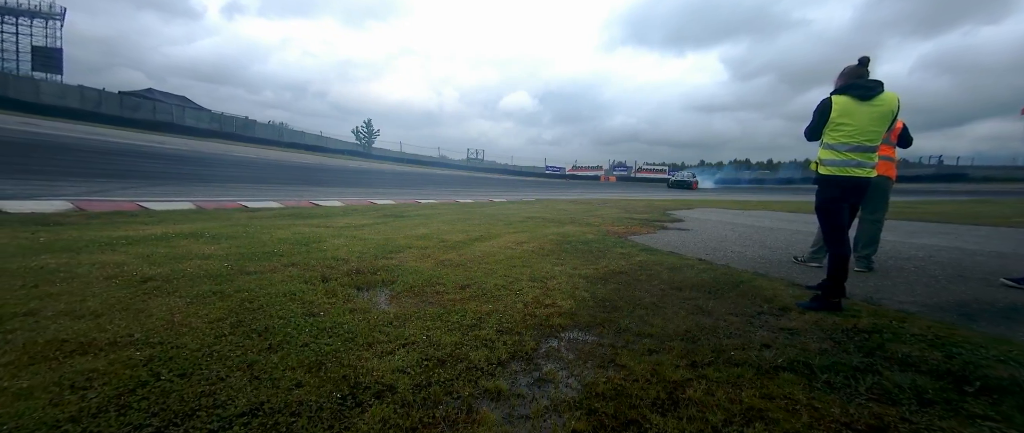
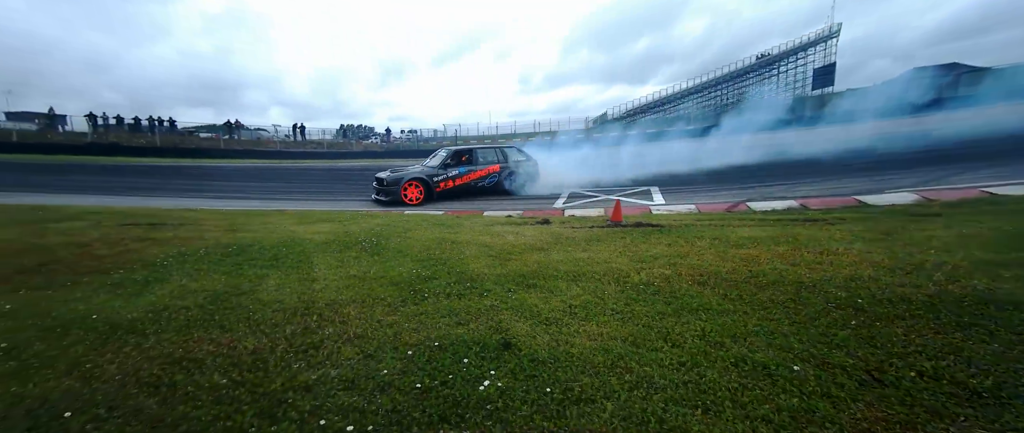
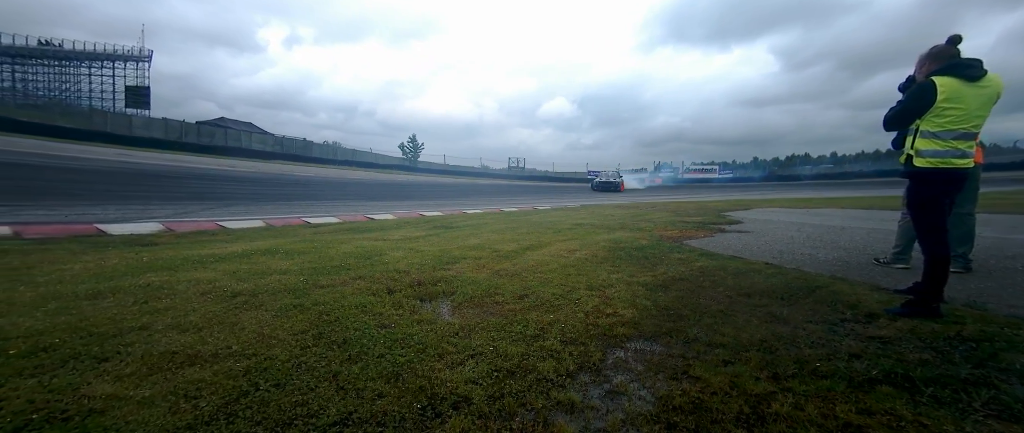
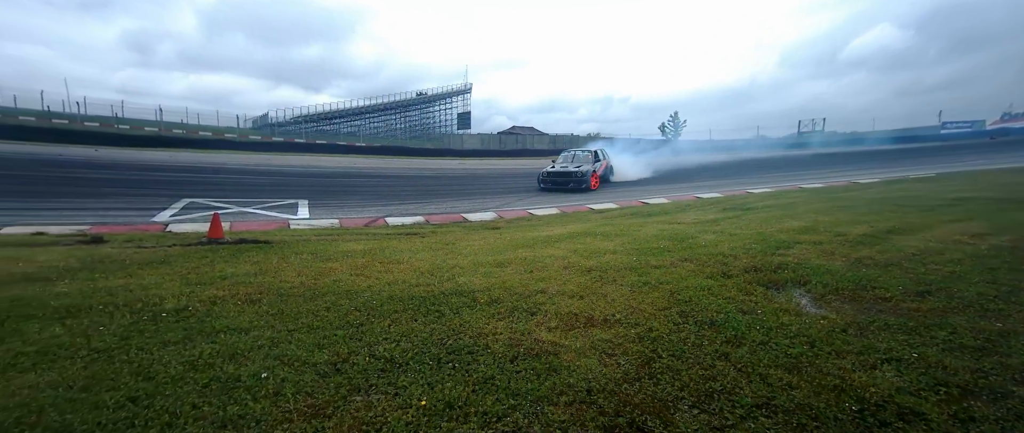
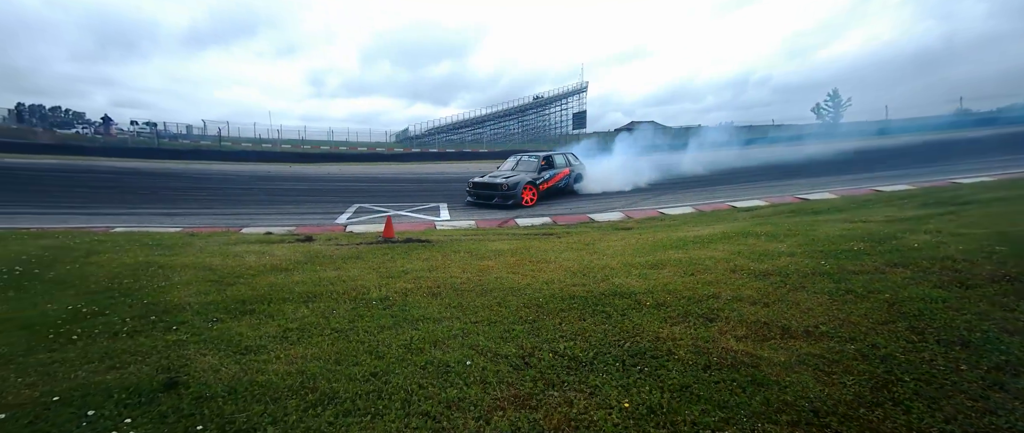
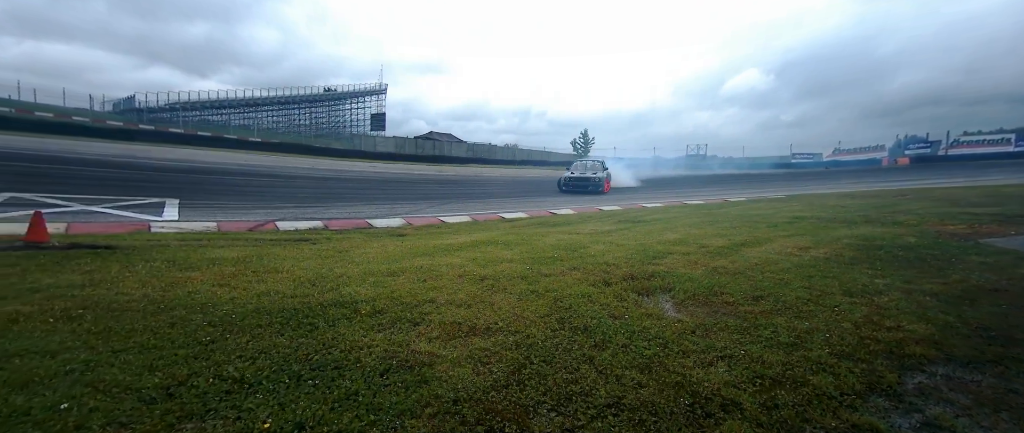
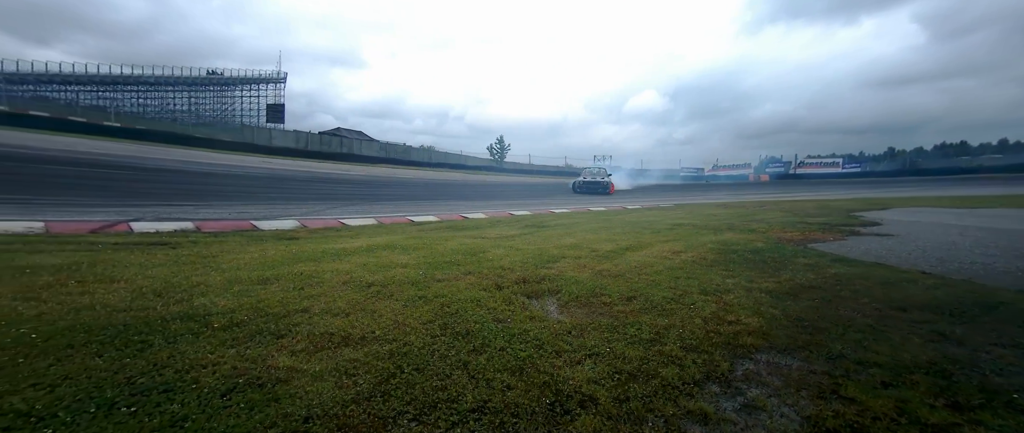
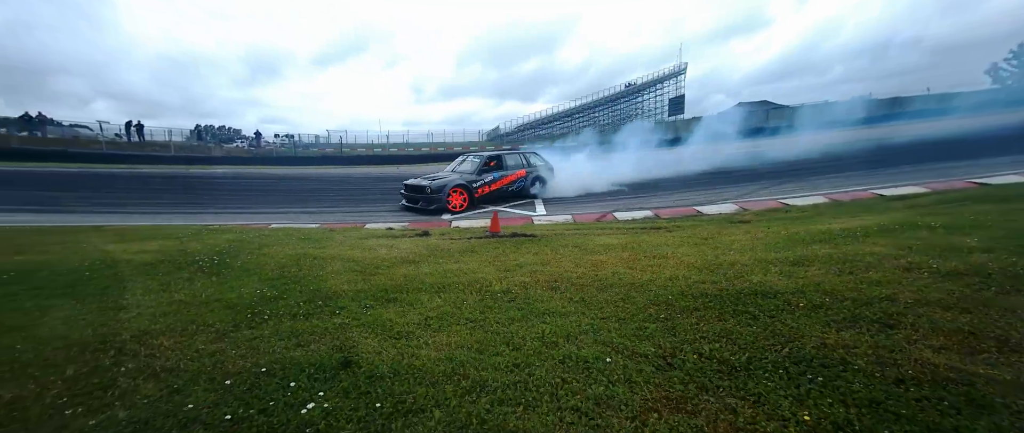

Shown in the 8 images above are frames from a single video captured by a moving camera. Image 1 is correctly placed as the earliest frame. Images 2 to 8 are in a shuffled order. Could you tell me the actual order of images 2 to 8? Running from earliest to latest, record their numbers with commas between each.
3, 7, 6, 4, 5, 8, 2
